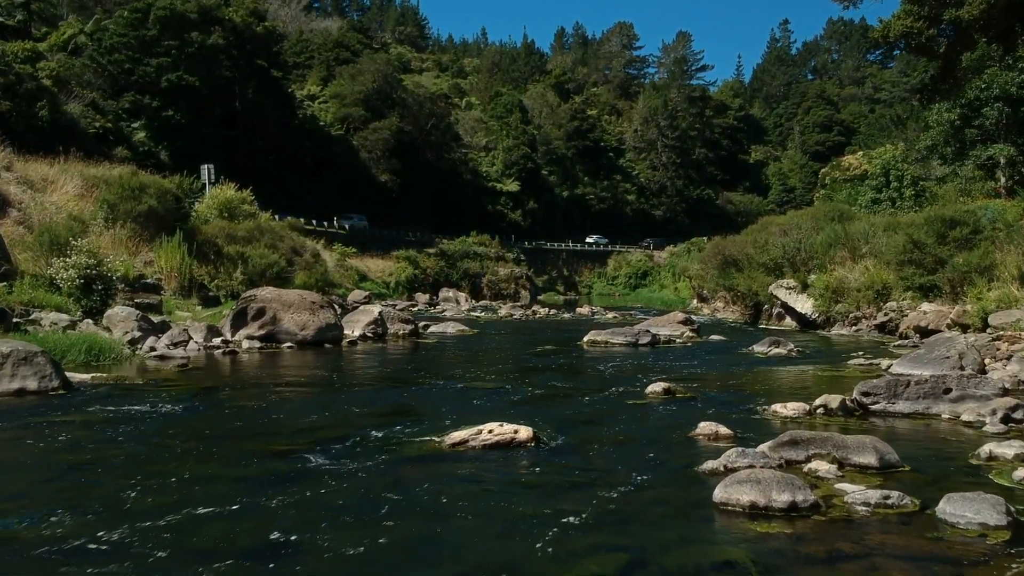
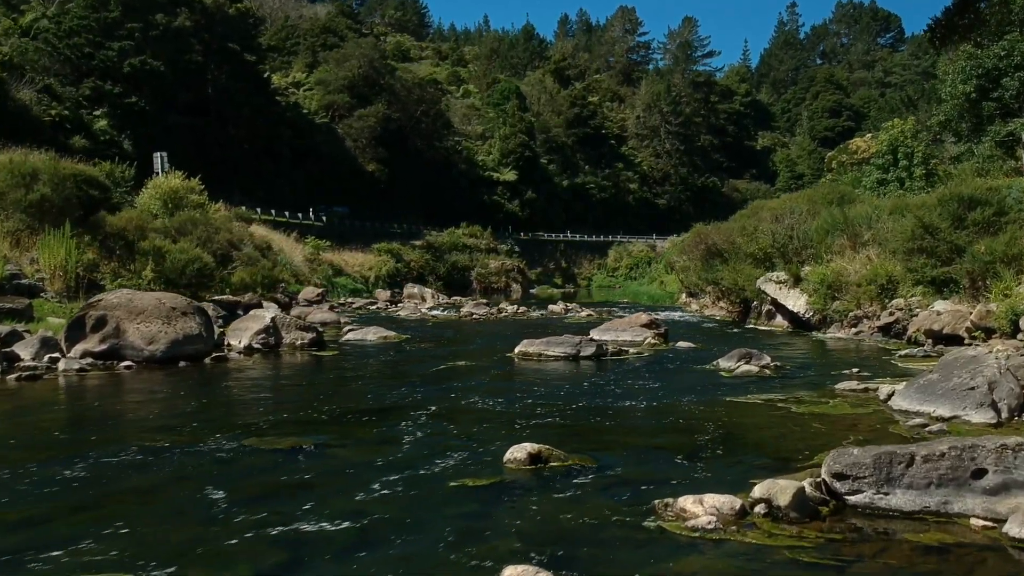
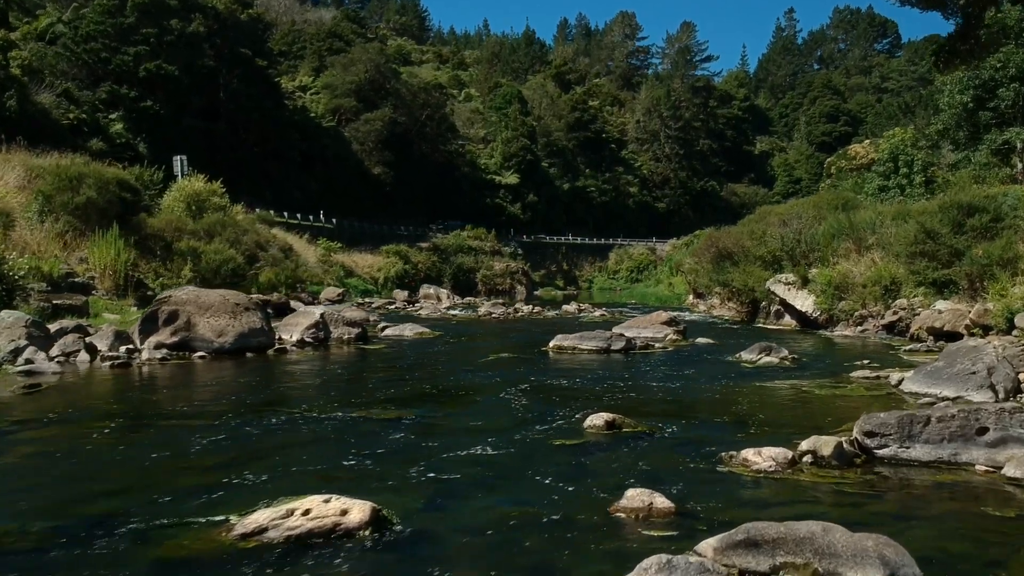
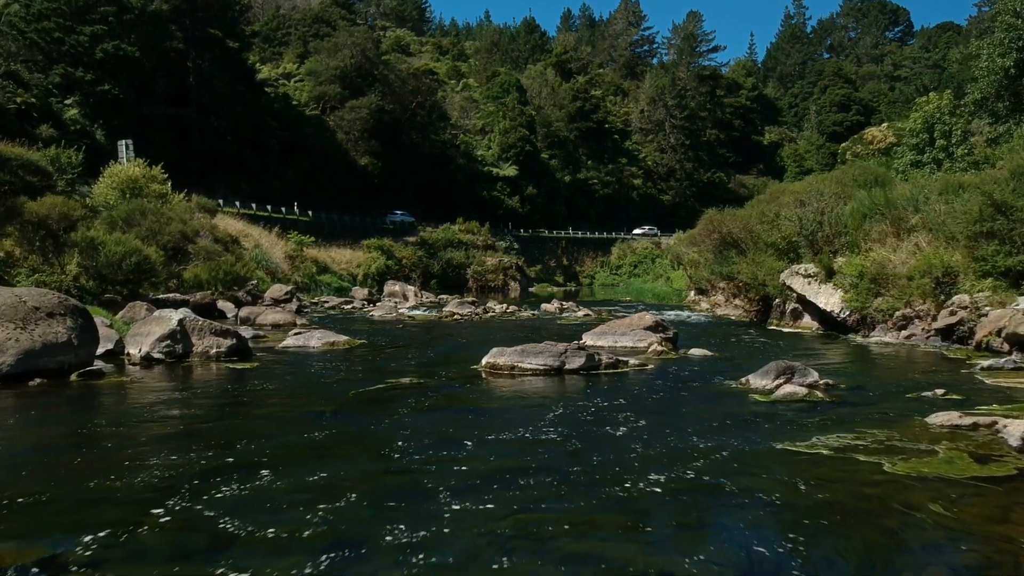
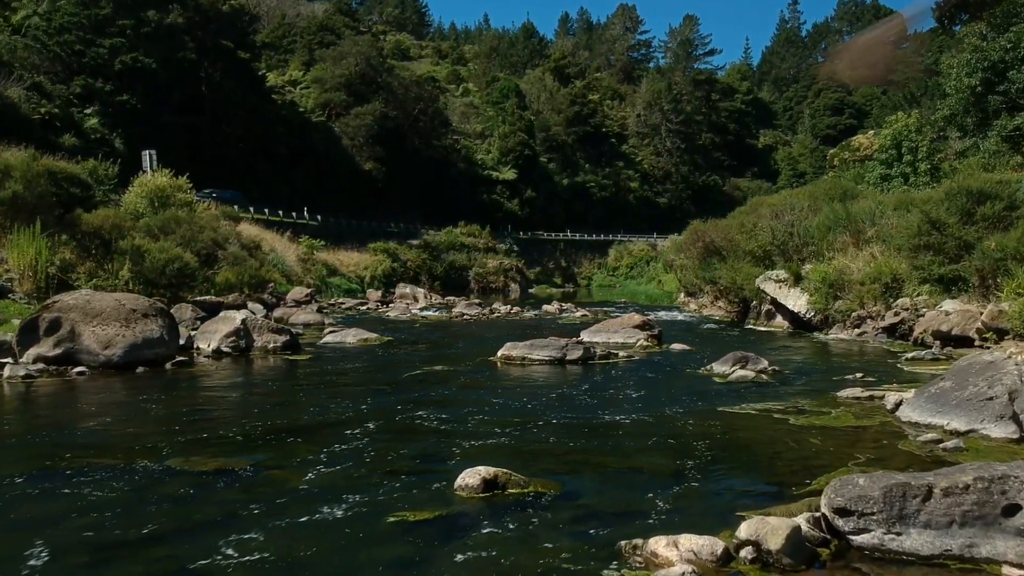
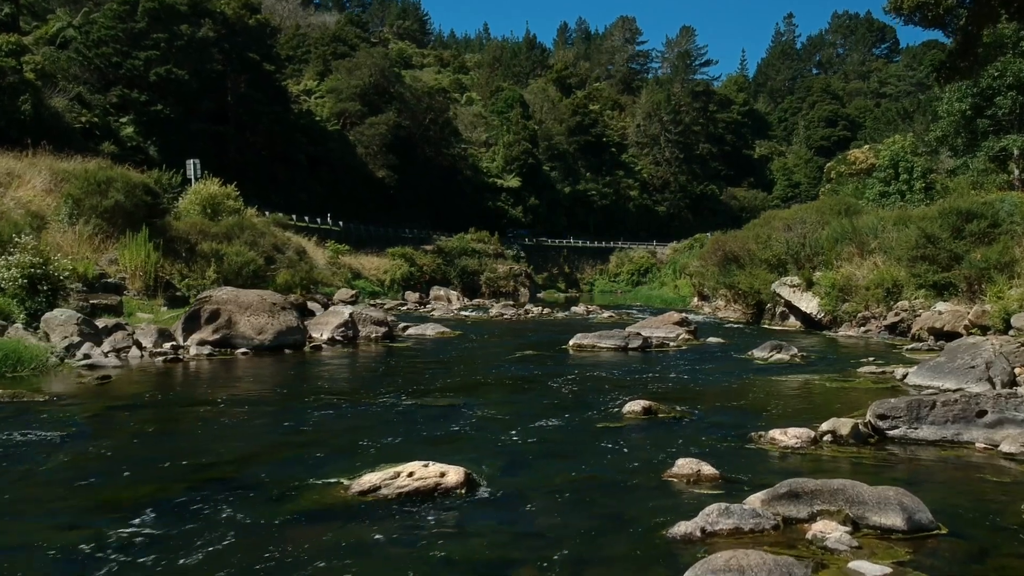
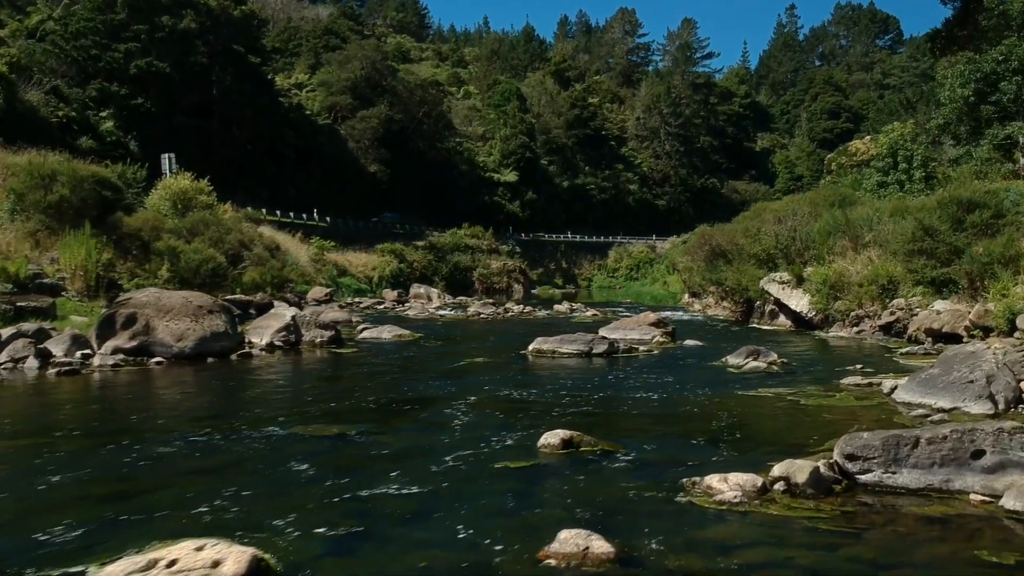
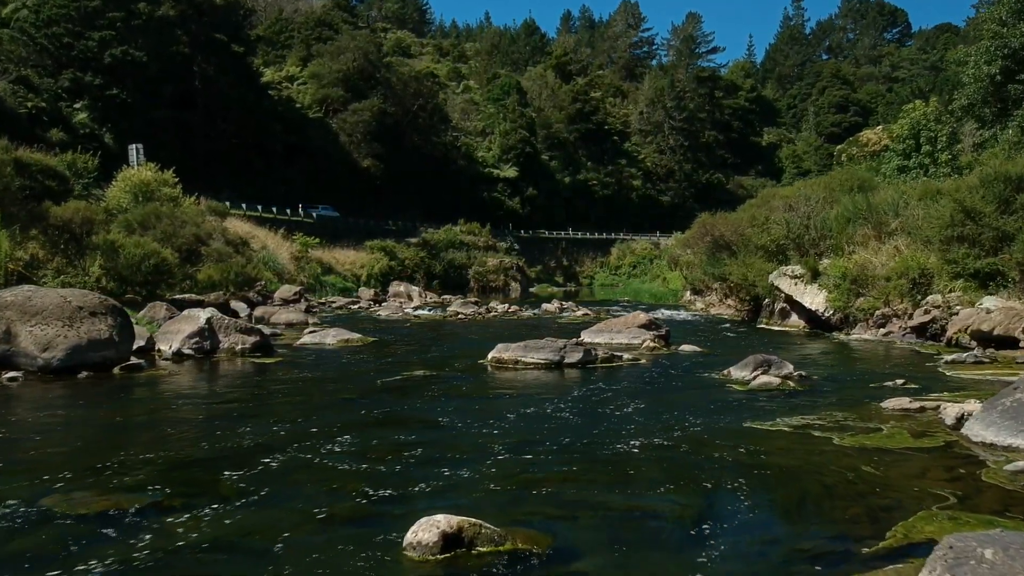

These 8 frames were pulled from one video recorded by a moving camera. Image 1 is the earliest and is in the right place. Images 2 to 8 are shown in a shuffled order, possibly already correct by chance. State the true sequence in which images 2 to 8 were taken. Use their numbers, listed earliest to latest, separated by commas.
6, 3, 7, 2, 5, 8, 4
